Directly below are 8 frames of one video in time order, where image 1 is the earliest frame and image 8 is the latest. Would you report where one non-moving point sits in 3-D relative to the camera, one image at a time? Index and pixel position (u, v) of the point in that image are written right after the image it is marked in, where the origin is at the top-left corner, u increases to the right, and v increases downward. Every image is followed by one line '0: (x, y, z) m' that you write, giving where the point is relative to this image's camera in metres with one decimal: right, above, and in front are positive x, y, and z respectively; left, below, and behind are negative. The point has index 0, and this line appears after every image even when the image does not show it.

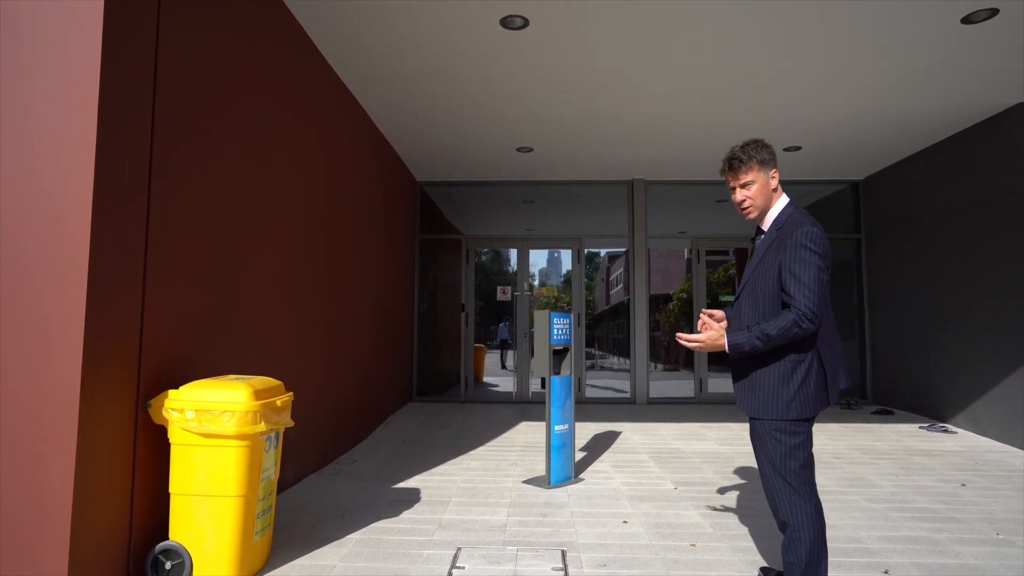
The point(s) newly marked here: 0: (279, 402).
0: (-1.0, -0.5, +2.7) m
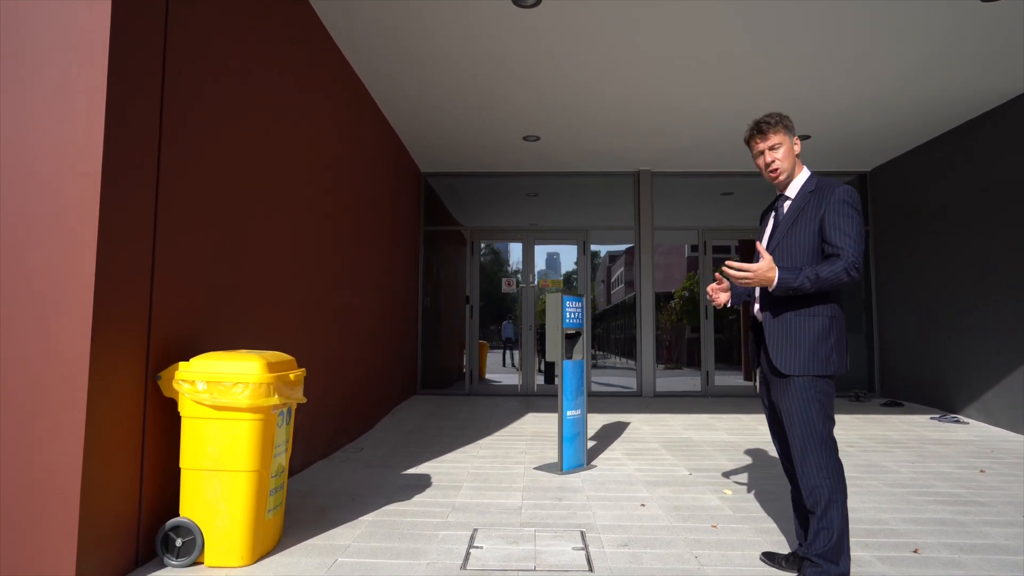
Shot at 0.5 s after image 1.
0: (-1.0, -0.4, +2.6) m
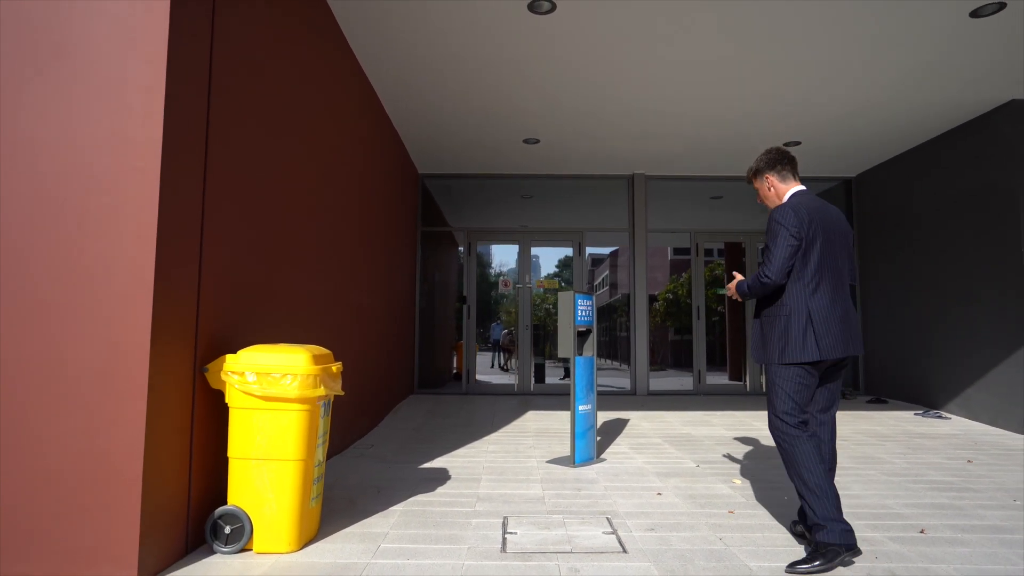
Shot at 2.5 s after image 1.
0: (-0.8, -0.4, +2.7) m
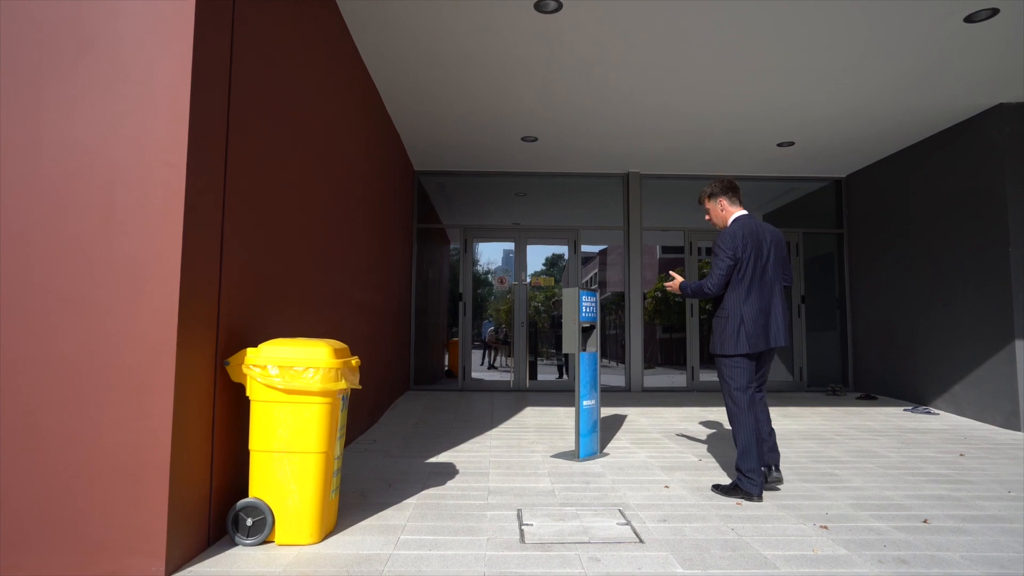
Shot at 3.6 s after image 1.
0: (-0.7, -0.3, +2.7) m
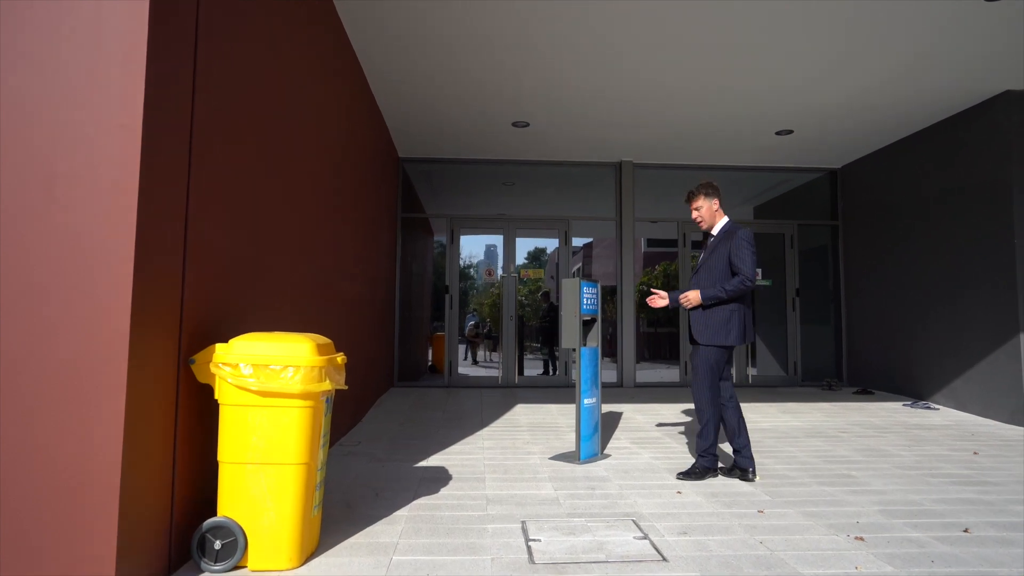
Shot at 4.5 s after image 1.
0: (-0.7, -0.3, +2.4) m
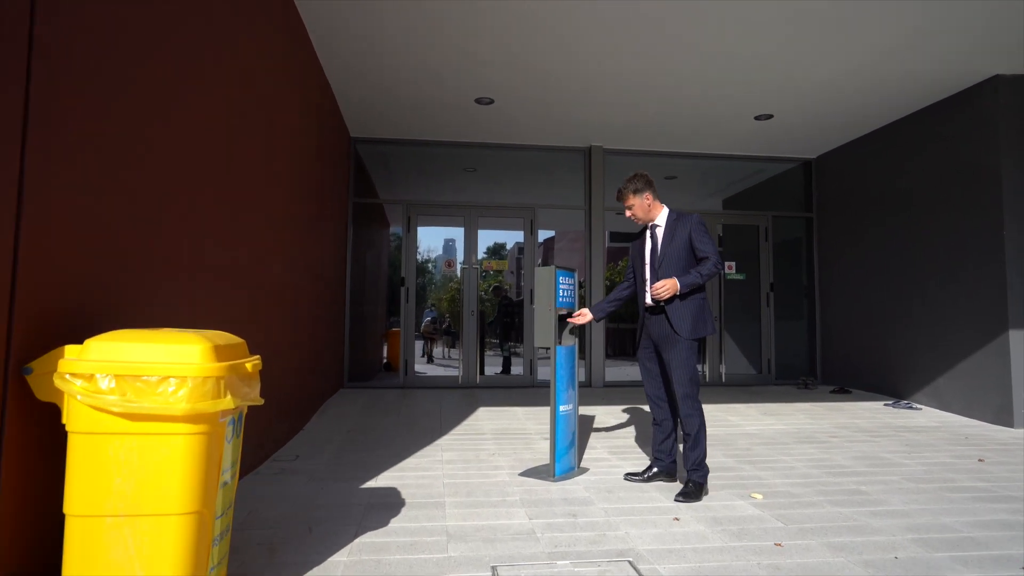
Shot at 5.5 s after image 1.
0: (-0.8, -0.2, +1.8) m
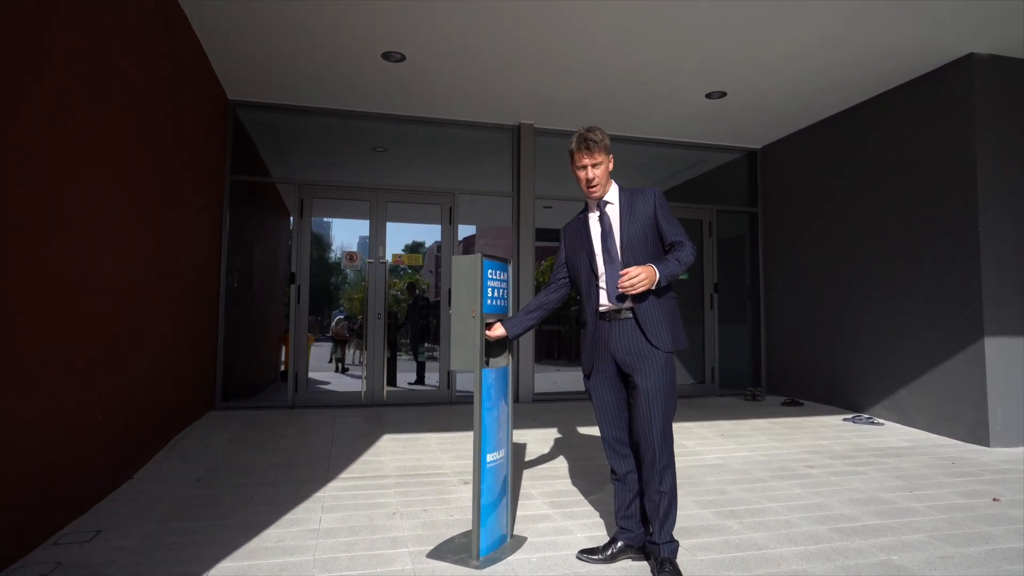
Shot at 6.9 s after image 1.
0: (-0.9, -0.2, +0.5) m
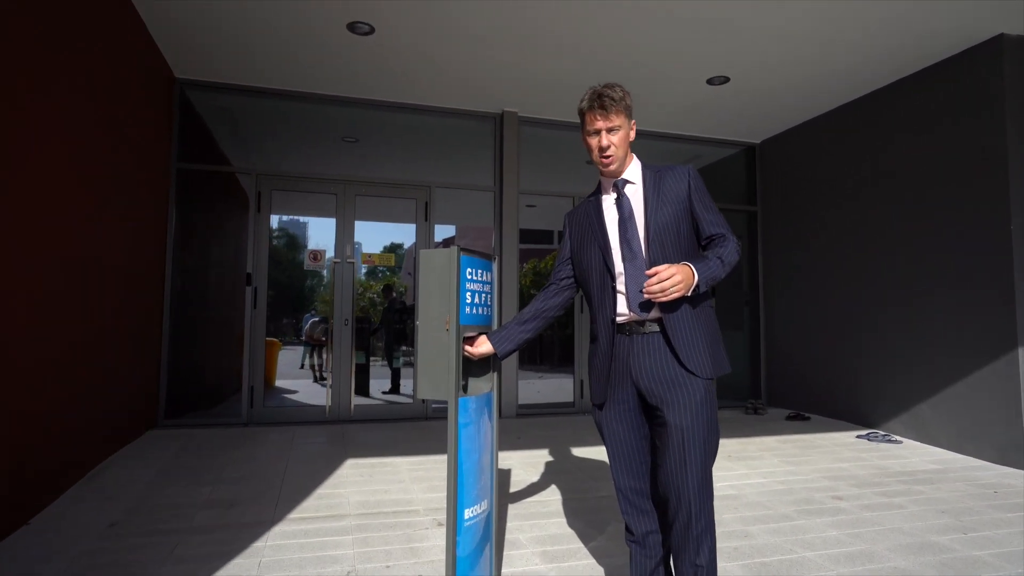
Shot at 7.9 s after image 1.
0: (-0.9, -0.2, -0.1) m
